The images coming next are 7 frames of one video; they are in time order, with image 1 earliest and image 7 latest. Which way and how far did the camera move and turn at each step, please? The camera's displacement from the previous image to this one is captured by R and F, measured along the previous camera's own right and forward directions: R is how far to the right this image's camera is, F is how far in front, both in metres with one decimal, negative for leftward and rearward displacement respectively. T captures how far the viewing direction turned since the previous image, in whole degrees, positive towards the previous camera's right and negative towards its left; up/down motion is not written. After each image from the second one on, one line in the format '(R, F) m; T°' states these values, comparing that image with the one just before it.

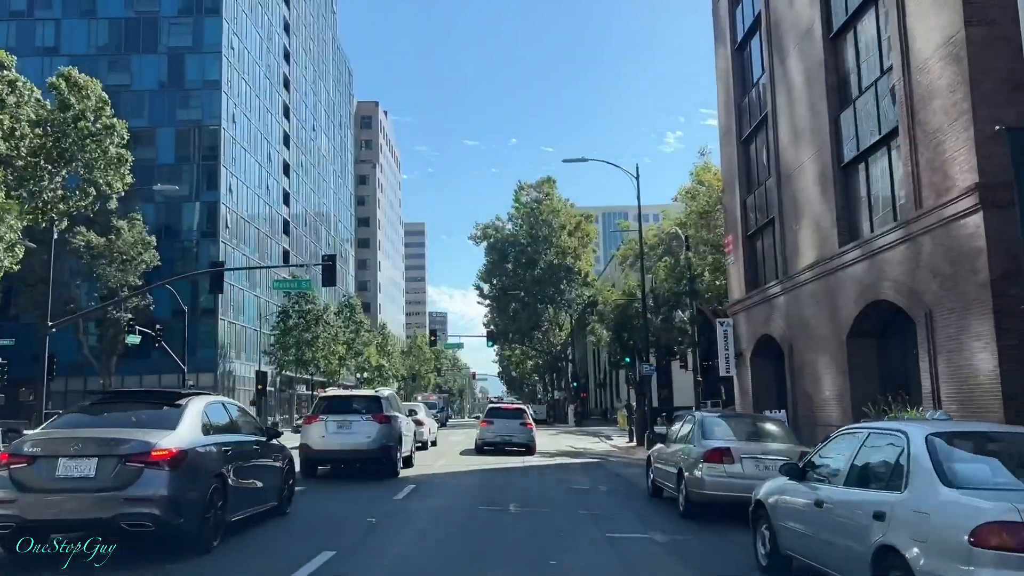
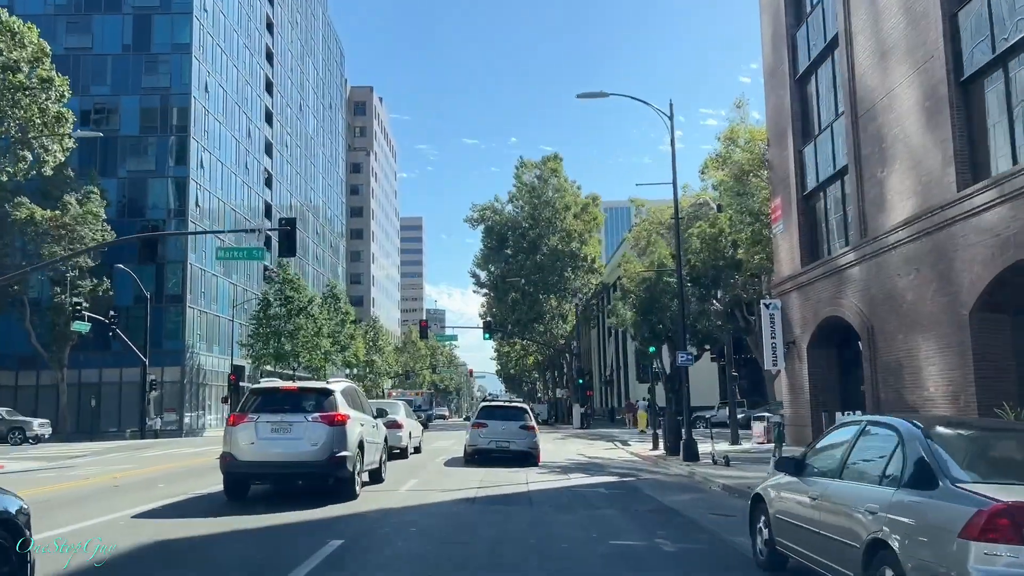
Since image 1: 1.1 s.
(0.0, +5.7) m; 0°
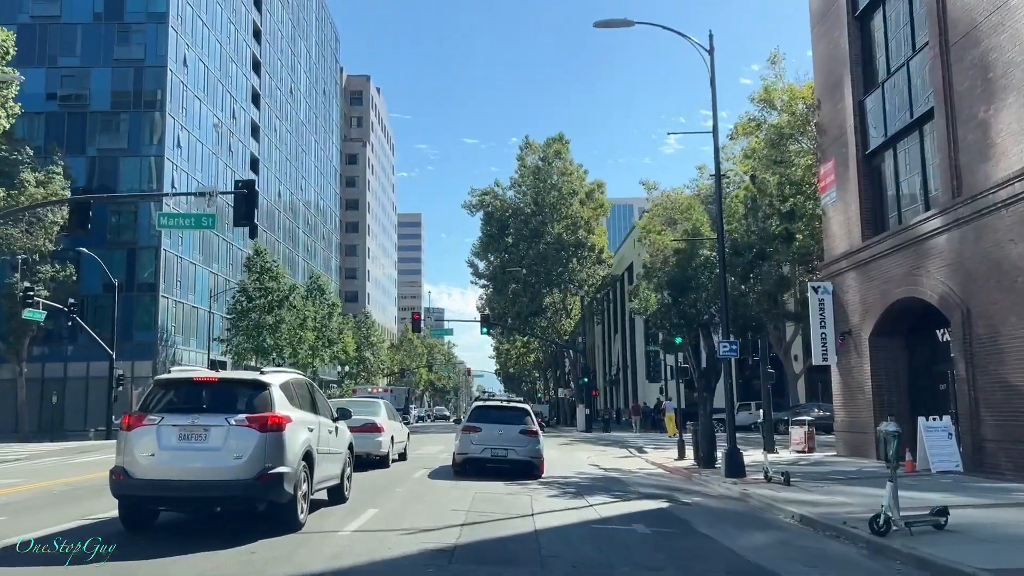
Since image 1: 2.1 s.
(0.0, +4.1) m; 0°
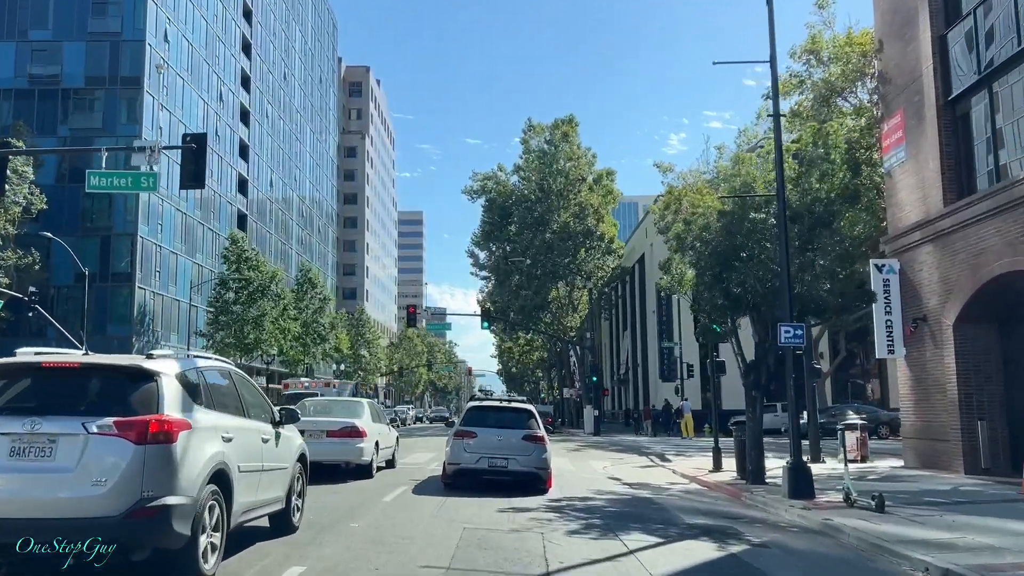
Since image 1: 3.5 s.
(0.0, +3.7) m; 0°
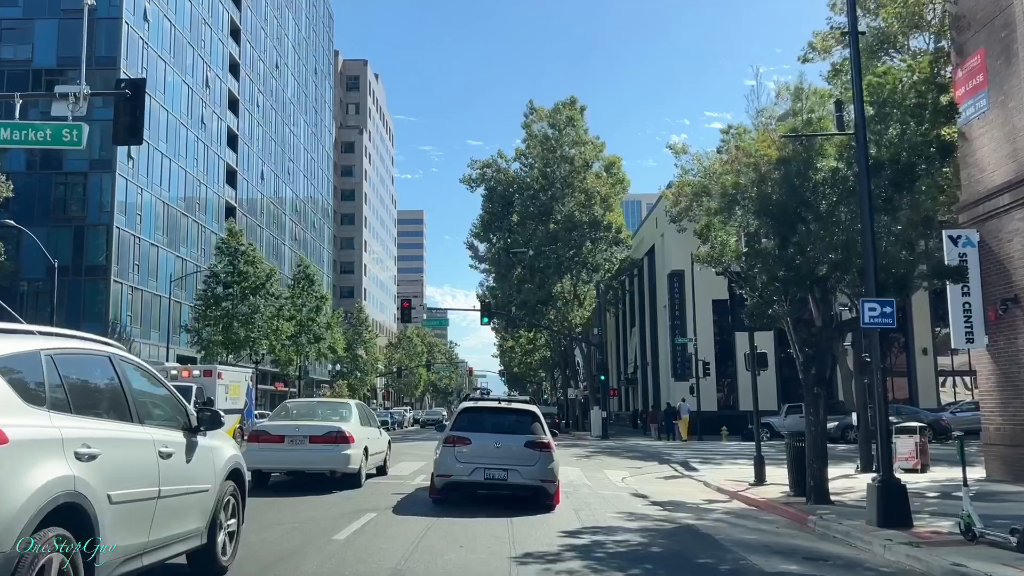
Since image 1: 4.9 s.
(0.0, +3.0) m; 0°
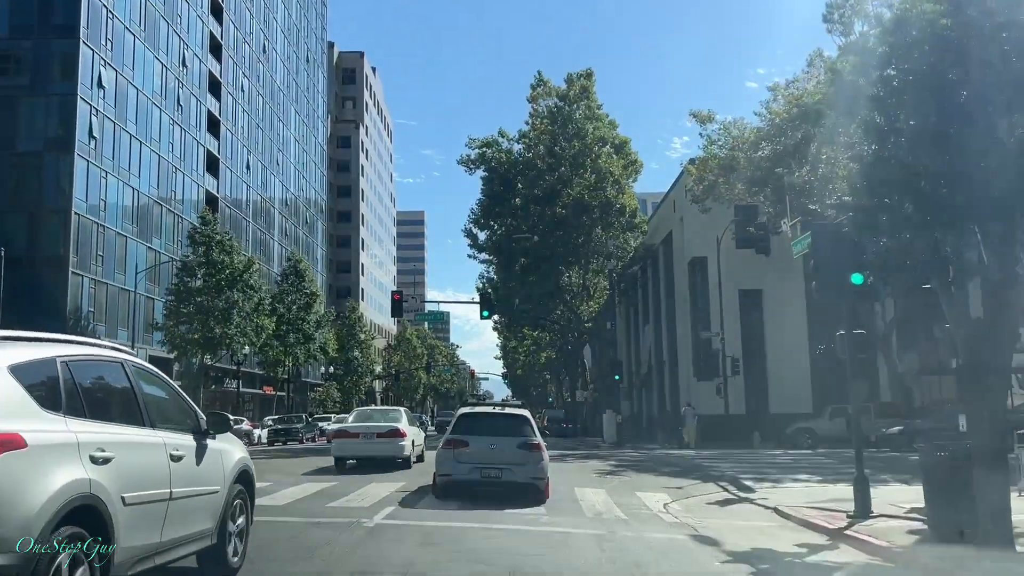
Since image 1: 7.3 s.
(0.0, +4.5) m; 0°
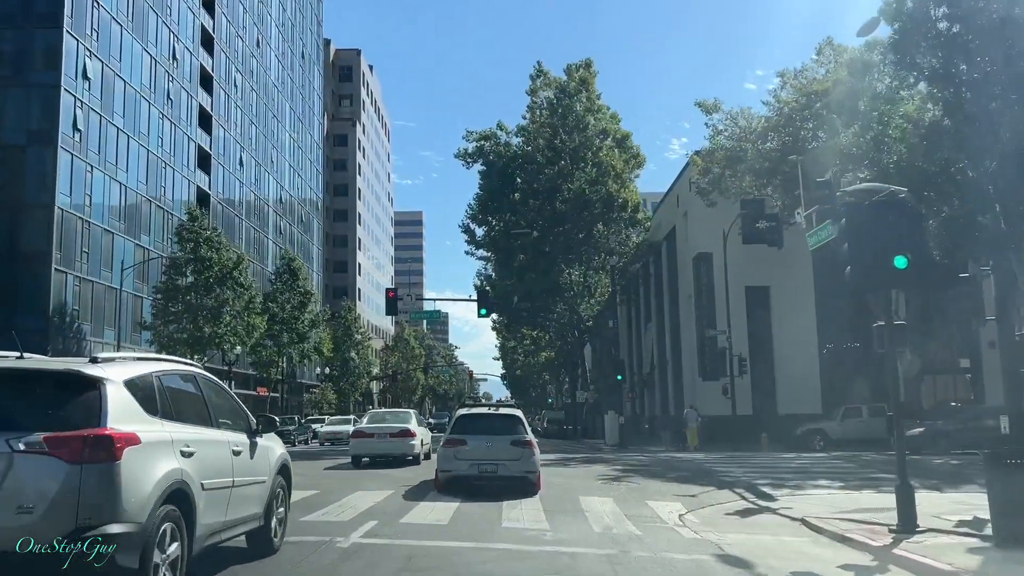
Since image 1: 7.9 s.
(0.0, +1.3) m; 0°
